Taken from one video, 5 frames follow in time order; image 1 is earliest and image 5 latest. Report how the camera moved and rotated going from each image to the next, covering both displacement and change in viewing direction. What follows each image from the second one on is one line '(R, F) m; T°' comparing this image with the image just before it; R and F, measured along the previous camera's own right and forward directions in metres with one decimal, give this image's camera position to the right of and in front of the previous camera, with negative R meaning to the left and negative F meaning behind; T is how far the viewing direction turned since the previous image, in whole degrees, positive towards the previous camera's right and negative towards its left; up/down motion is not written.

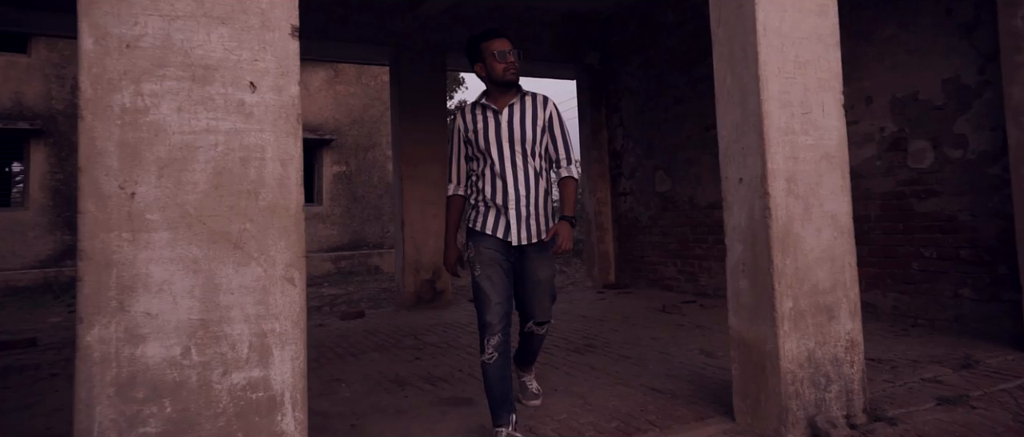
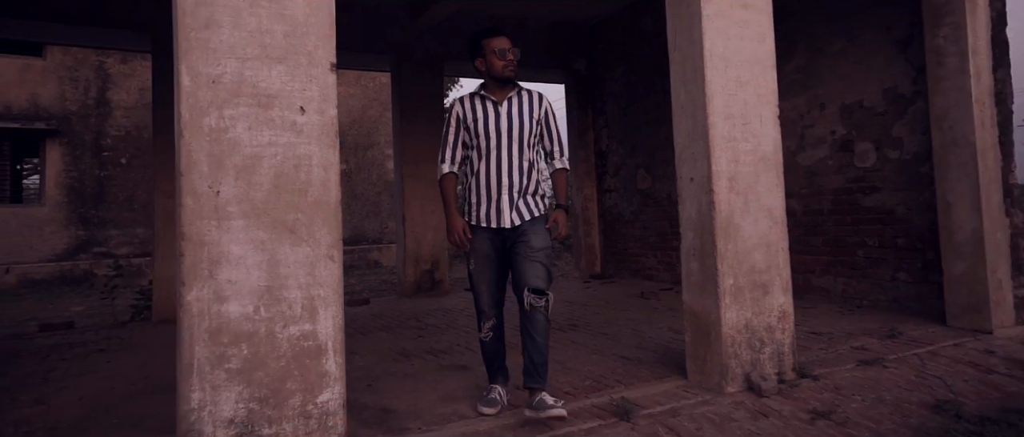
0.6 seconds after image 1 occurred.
(0.0, -0.5) m; +1°
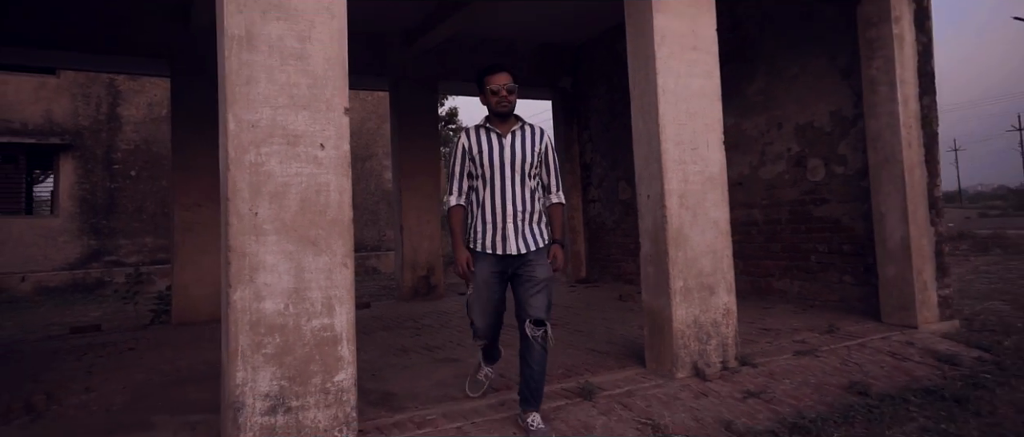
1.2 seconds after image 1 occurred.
(+0.1, -0.5) m; 0°
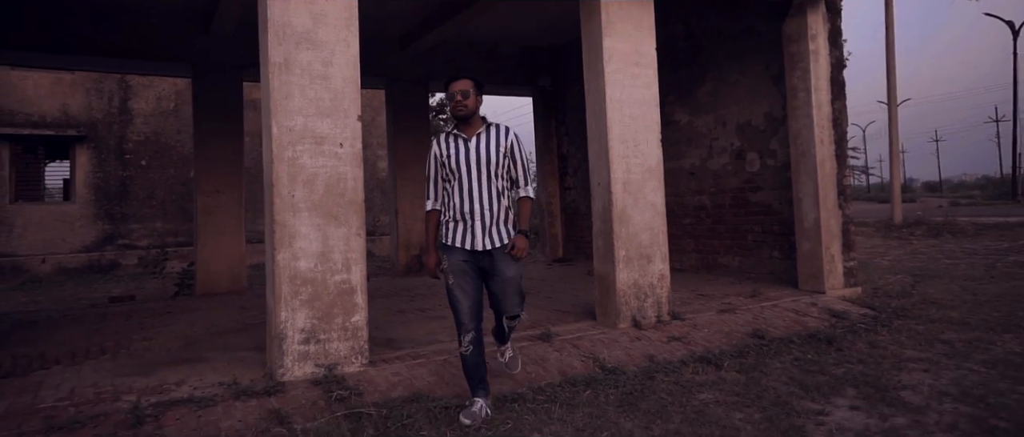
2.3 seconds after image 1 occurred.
(+0.1, -0.9) m; +1°
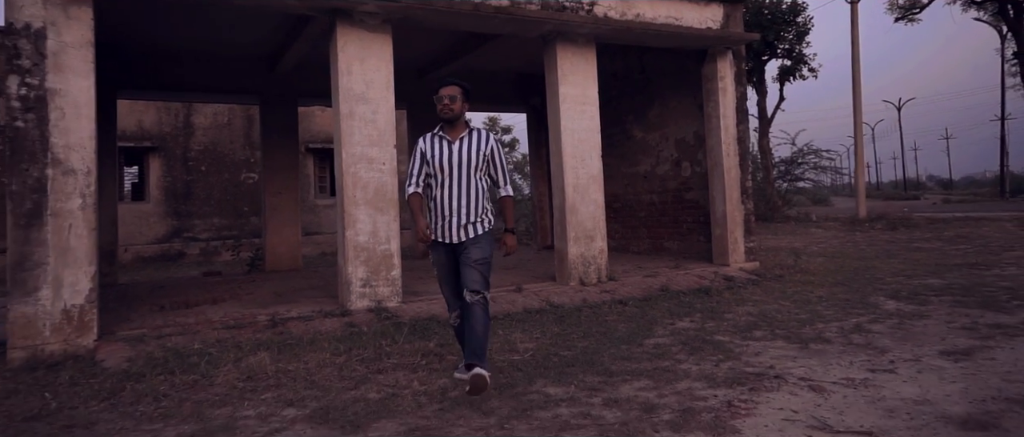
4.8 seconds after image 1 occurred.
(+0.3, -2.0) m; -1°
